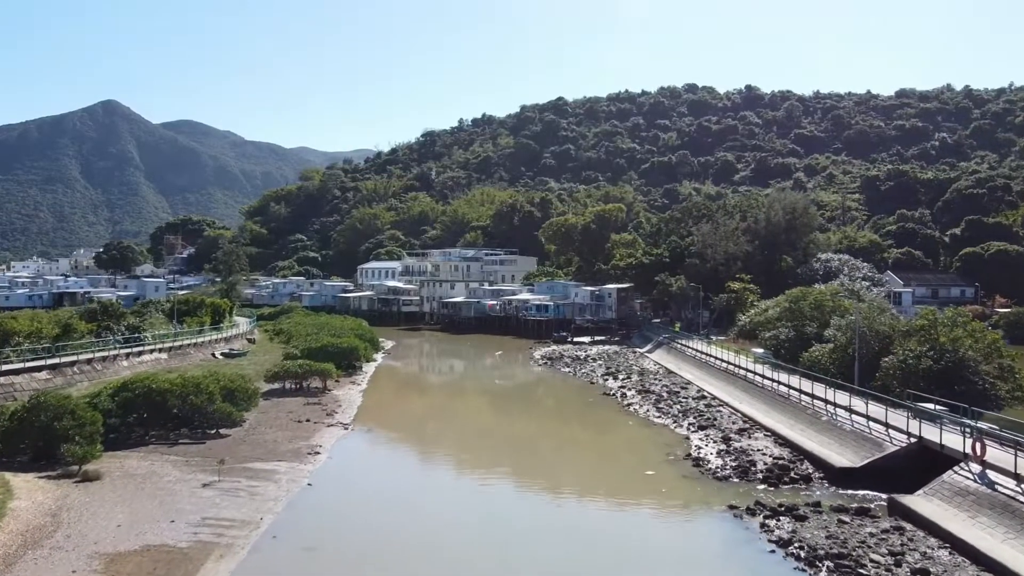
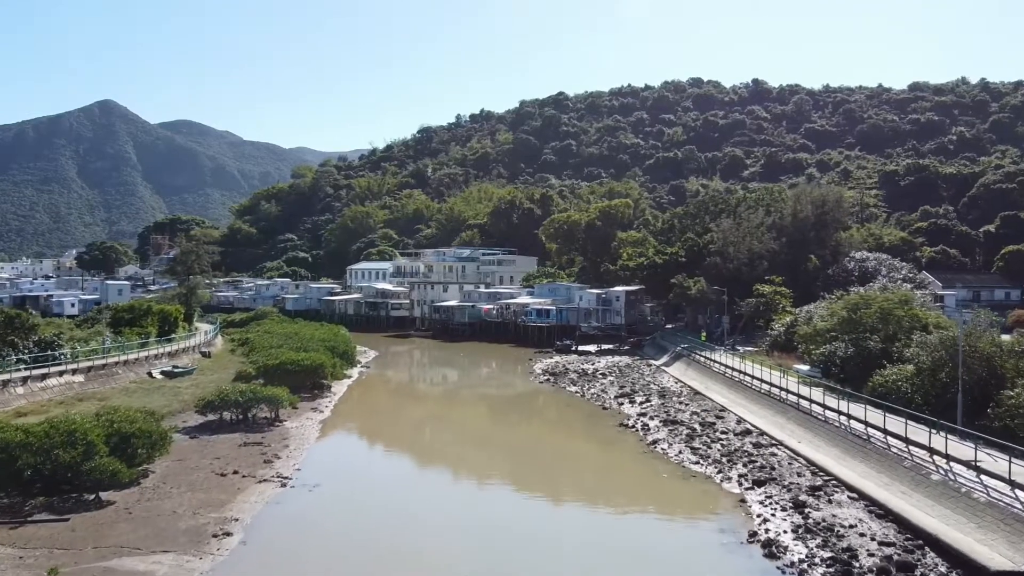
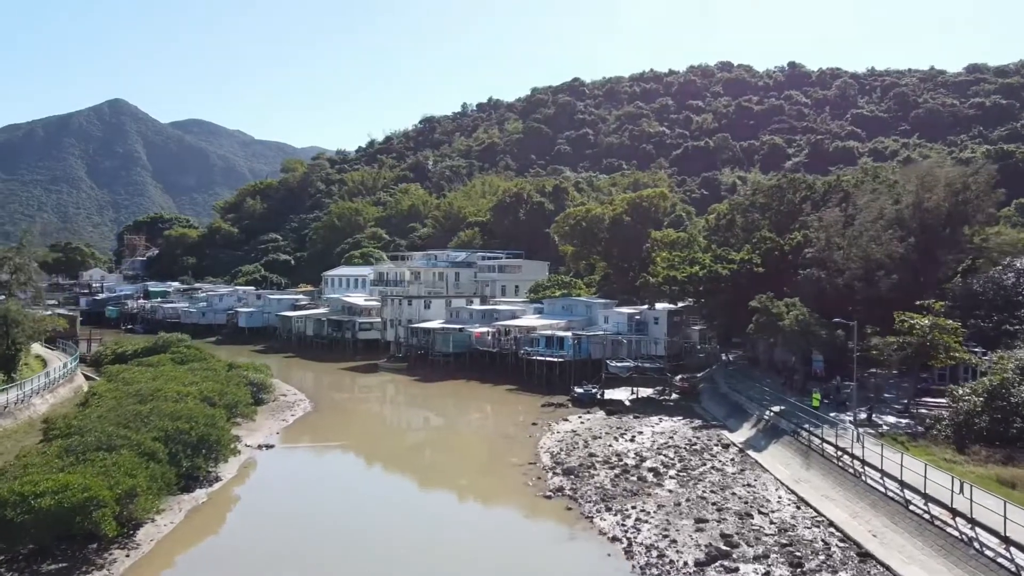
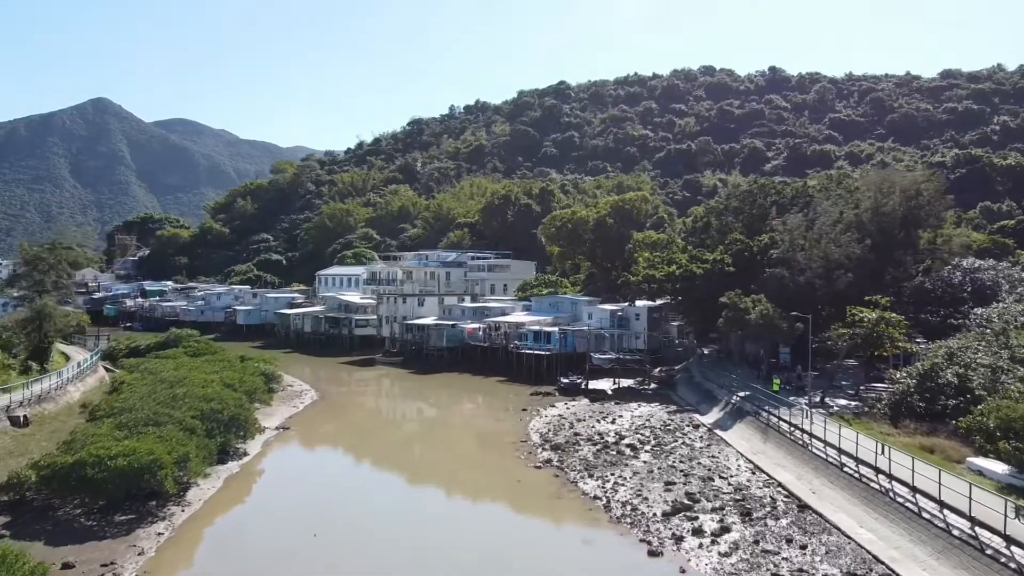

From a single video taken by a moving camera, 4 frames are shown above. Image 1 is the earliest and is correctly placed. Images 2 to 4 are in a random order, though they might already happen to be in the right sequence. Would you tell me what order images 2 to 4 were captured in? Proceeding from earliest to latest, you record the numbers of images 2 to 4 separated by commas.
2, 4, 3
